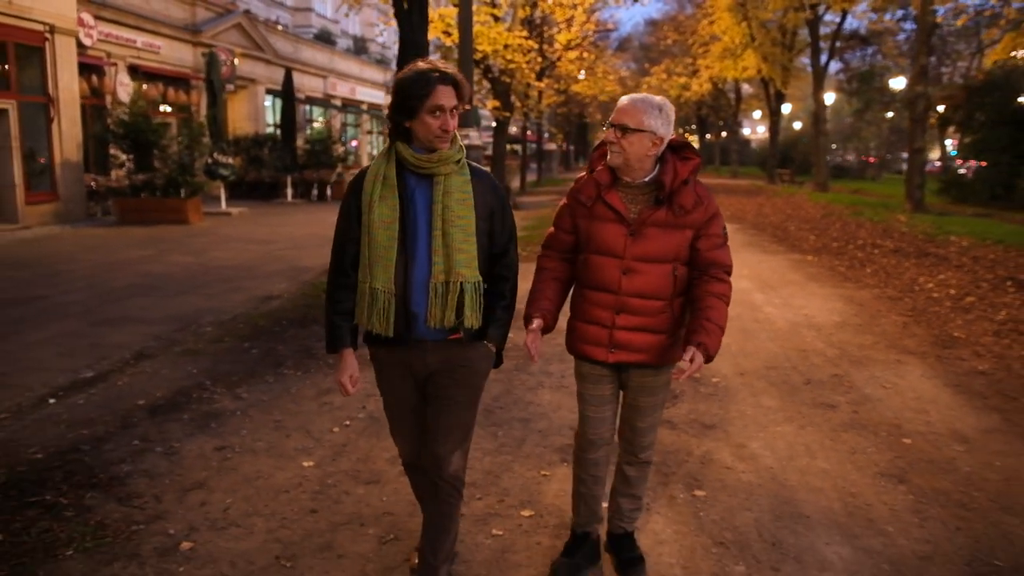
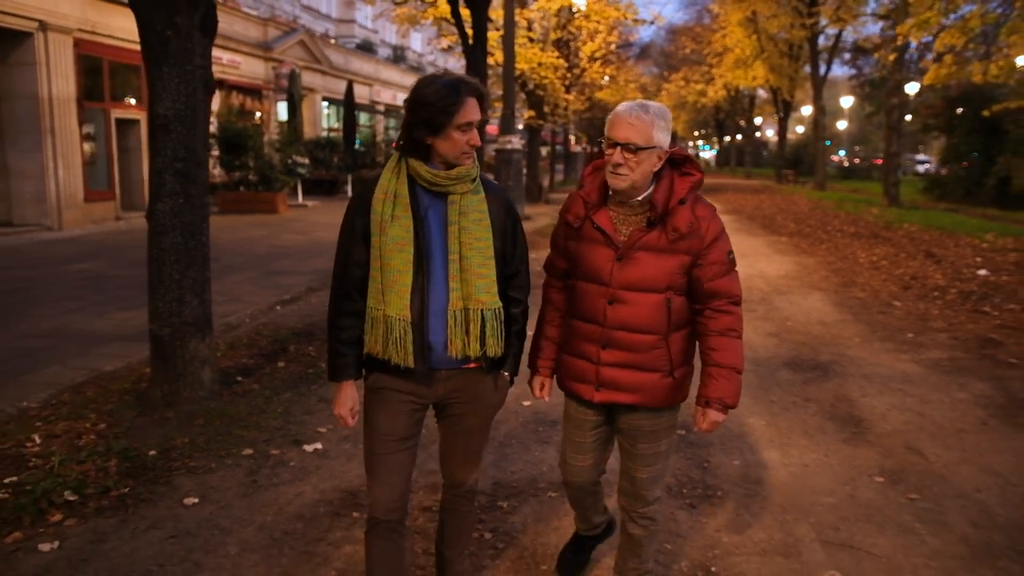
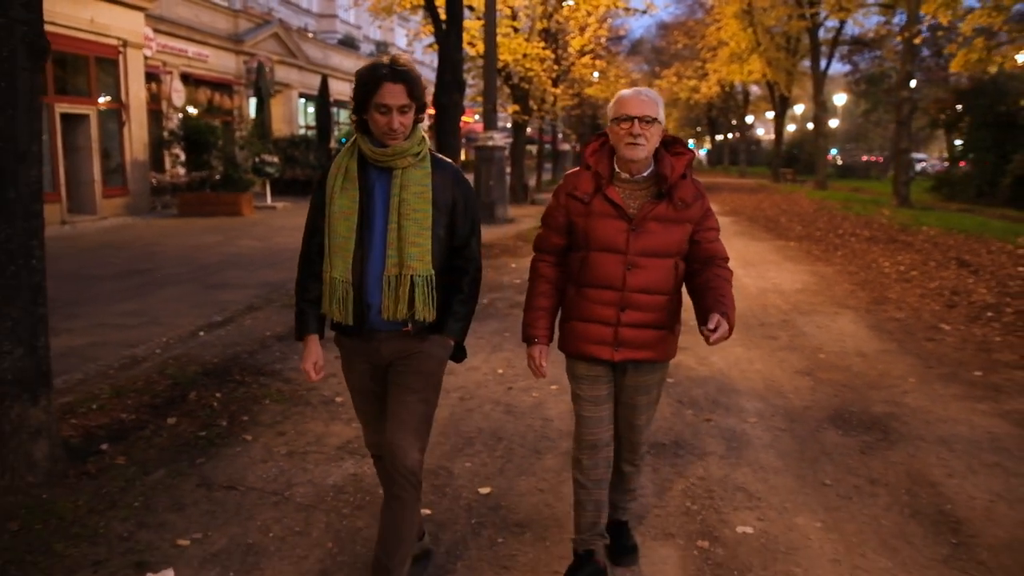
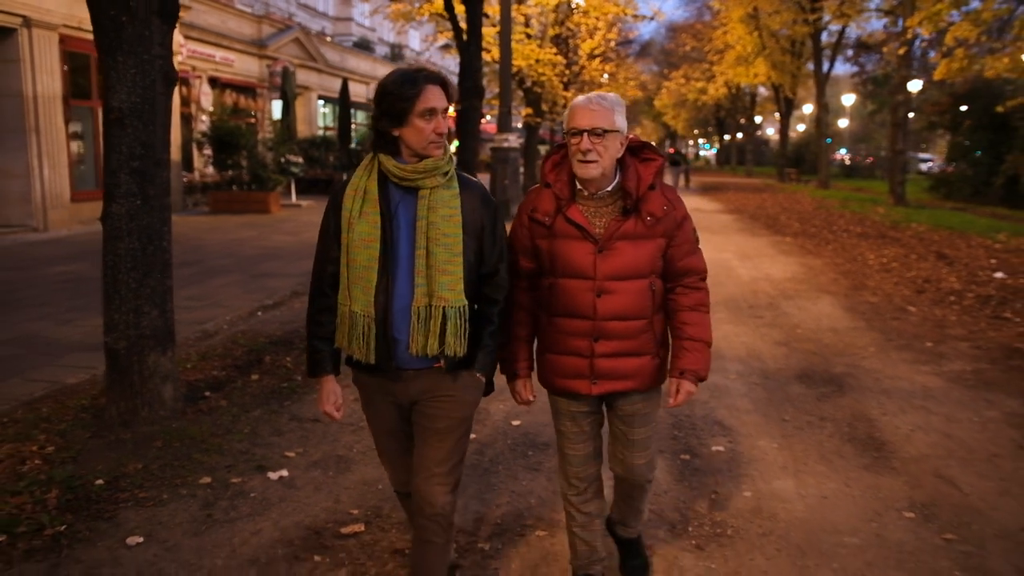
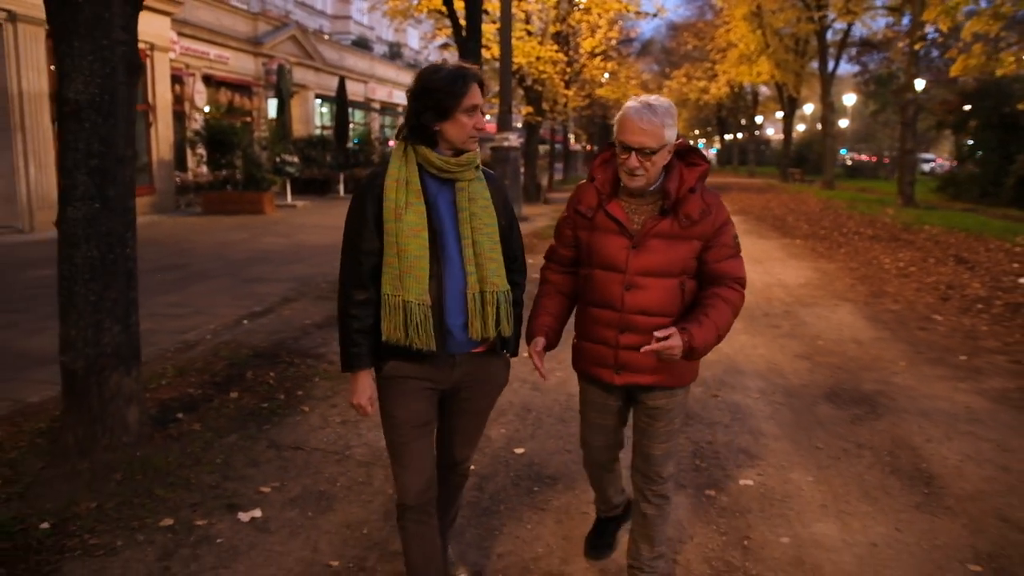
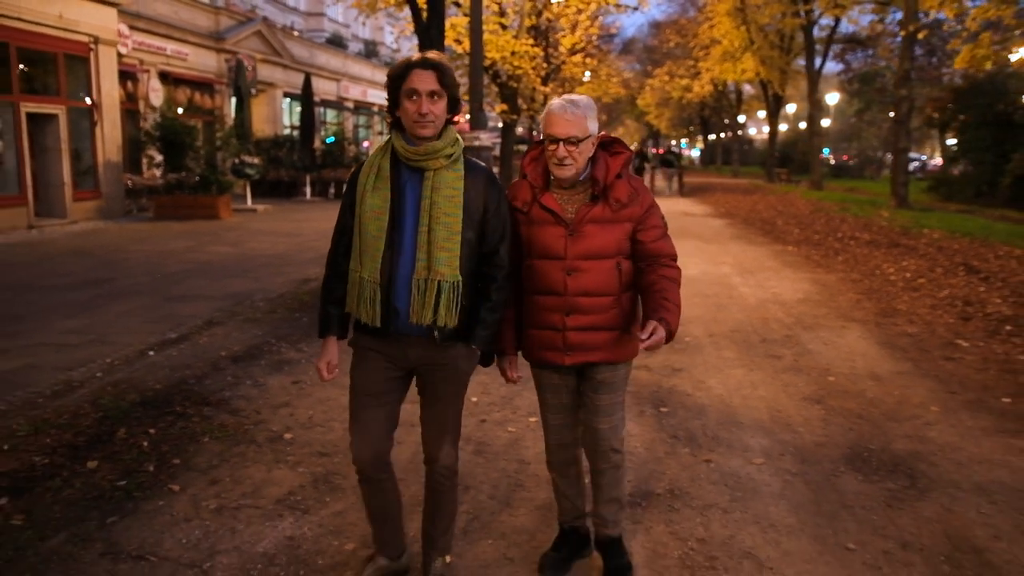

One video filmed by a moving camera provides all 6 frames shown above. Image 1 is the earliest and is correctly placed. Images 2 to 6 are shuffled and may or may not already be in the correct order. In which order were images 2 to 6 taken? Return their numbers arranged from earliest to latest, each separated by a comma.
6, 3, 5, 4, 2
